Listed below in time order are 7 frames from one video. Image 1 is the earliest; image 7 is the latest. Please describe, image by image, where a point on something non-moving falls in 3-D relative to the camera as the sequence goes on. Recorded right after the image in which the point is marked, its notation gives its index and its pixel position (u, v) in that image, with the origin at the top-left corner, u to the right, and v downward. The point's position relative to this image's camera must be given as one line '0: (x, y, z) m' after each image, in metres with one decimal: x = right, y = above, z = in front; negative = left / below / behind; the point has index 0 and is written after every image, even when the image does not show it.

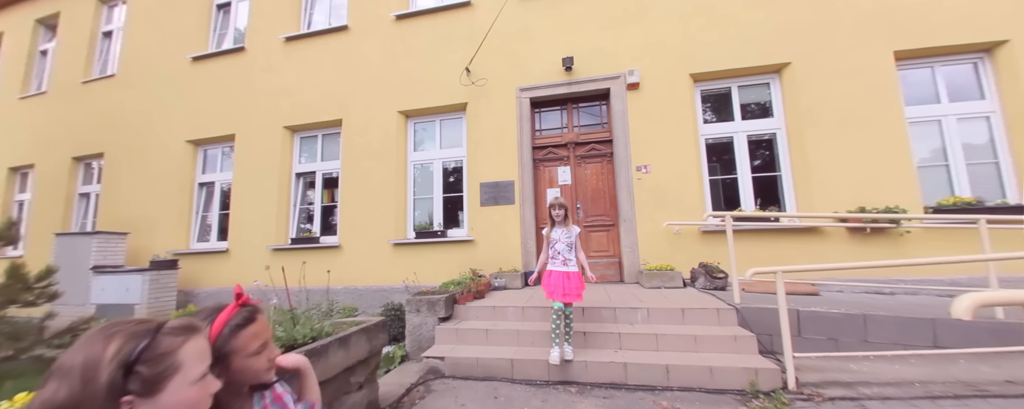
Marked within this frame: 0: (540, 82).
0: (+0.5, +2.3, +5.6) m
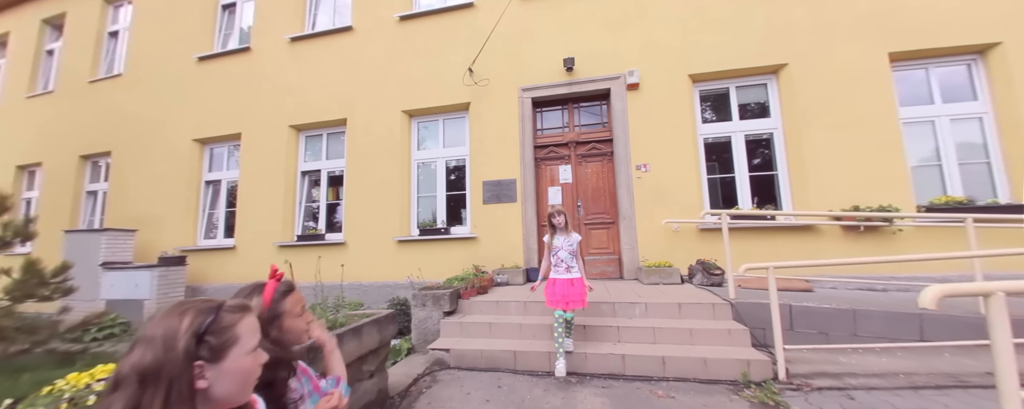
0: (+0.5, +2.3, +5.7) m
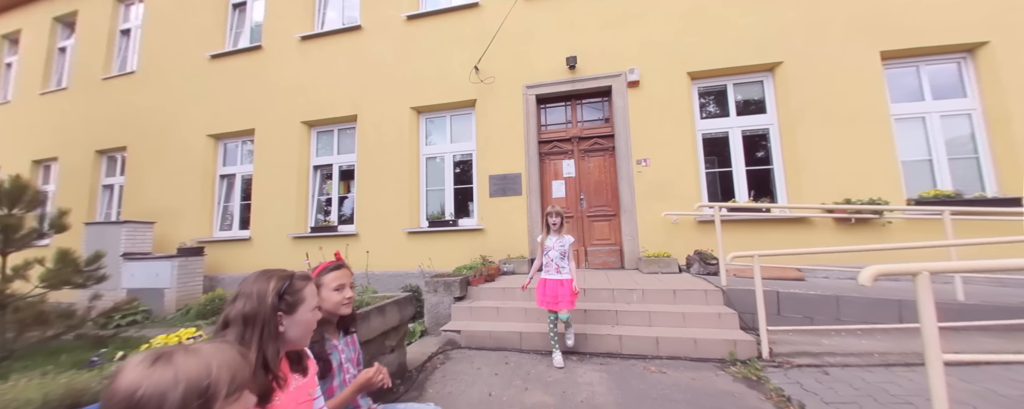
0: (+0.6, +2.4, +5.9) m
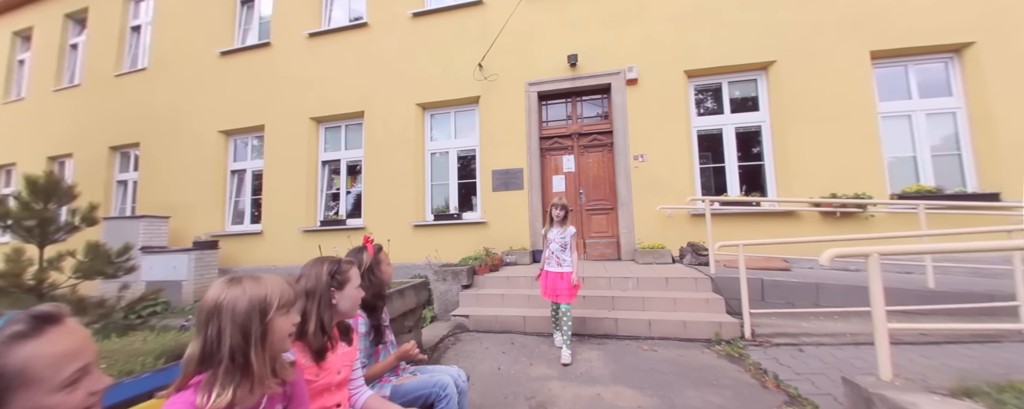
0: (+0.7, +2.6, +6.1) m
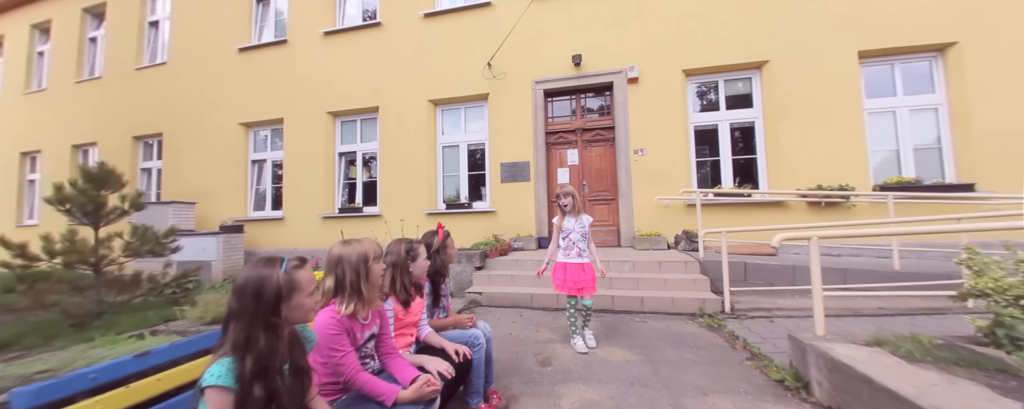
0: (+0.8, +2.8, +6.4) m
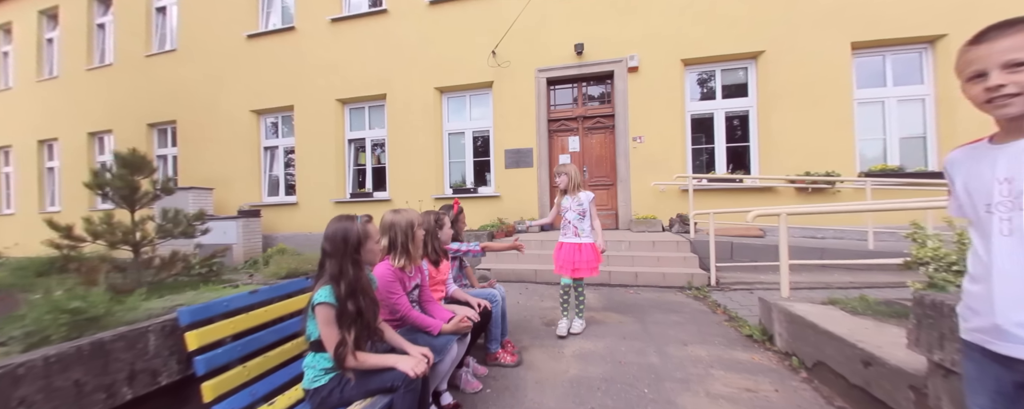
0: (+0.9, +3.1, +6.7) m
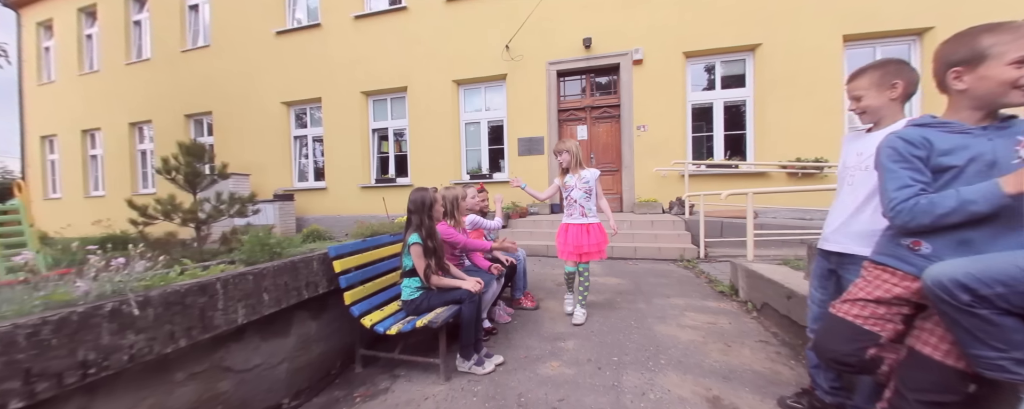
0: (+1.2, +3.5, +7.1) m
